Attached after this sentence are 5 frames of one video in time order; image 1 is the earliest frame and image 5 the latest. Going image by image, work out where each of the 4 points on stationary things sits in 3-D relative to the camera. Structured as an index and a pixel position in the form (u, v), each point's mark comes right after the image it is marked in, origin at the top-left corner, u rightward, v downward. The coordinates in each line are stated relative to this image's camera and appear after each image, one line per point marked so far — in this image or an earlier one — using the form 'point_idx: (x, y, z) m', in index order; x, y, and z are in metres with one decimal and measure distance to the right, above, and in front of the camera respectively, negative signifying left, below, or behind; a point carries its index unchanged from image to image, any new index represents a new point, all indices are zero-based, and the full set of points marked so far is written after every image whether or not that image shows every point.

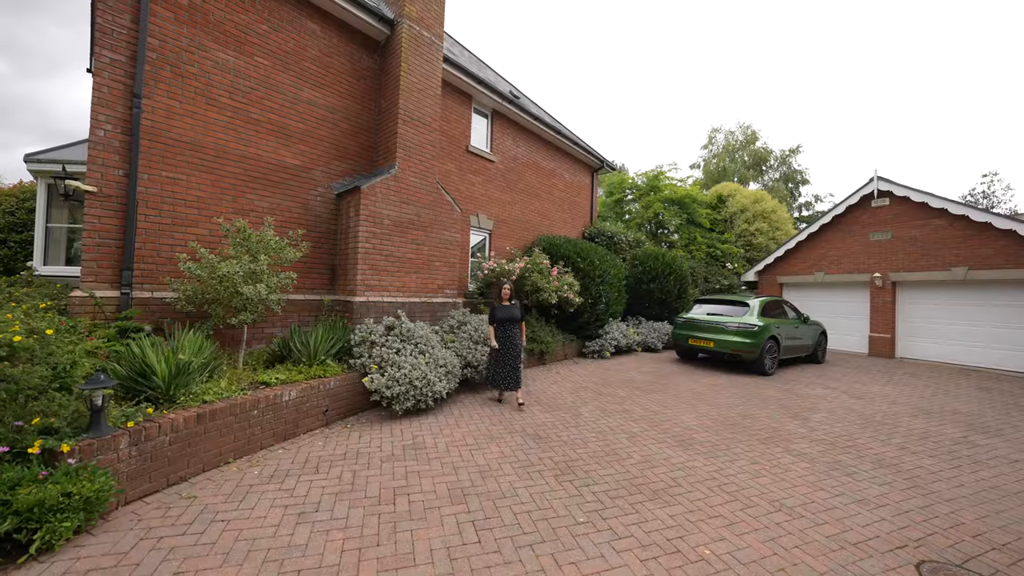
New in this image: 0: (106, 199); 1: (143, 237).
0: (-4.4, +1.0, +4.4) m
1: (-4.2, +0.6, +4.6) m
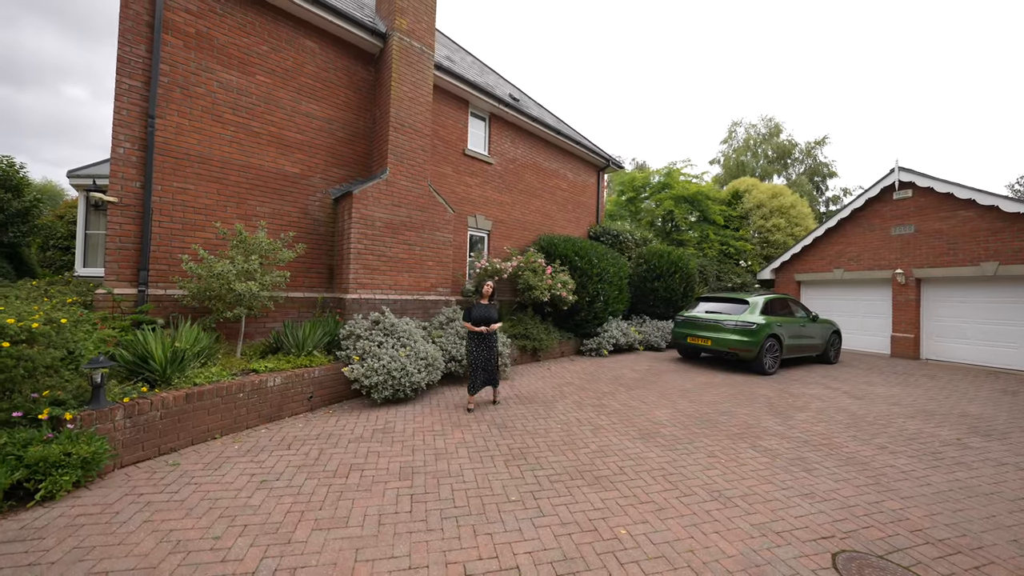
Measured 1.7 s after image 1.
0: (-4.8, +1.0, +5.0) m
1: (-4.6, +0.6, +5.2) m
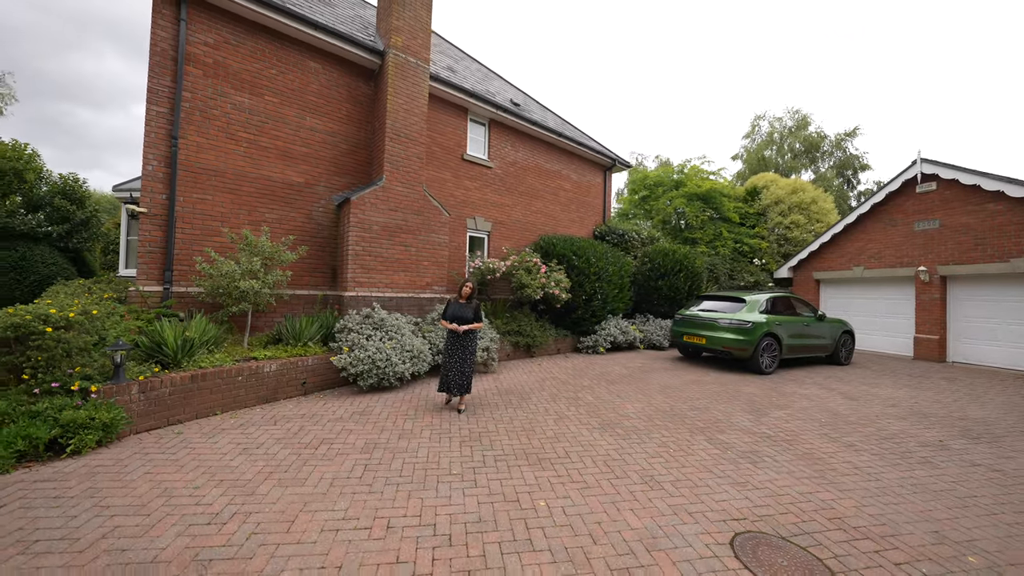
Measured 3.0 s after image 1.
0: (-5.2, +1.0, +5.9) m
1: (-4.9, +0.6, +6.0) m
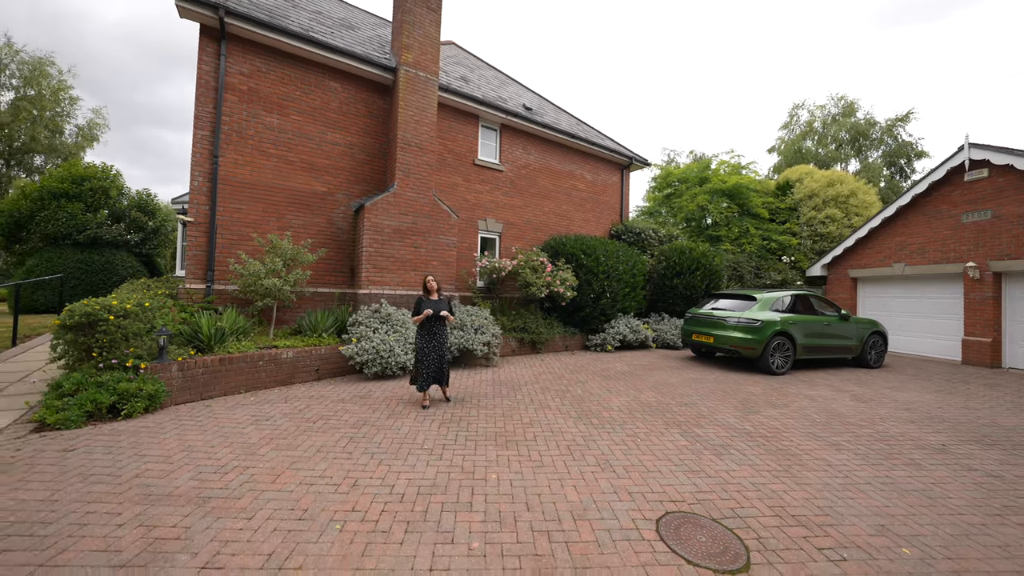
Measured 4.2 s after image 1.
0: (-5.3, +1.1, +6.8) m
1: (-5.0, +0.7, +7.0) m
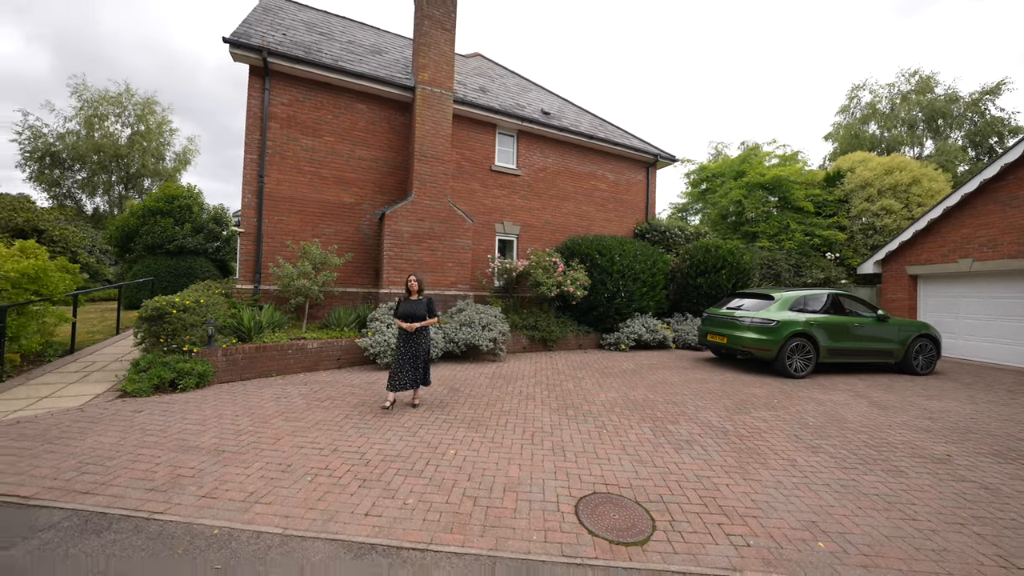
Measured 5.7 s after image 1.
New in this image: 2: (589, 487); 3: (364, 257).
0: (-5.3, +1.1, +8.1) m
1: (-5.0, +0.7, +8.2) m
2: (+0.8, -1.9, +3.9) m
3: (-3.3, +0.7, +9.1) m
